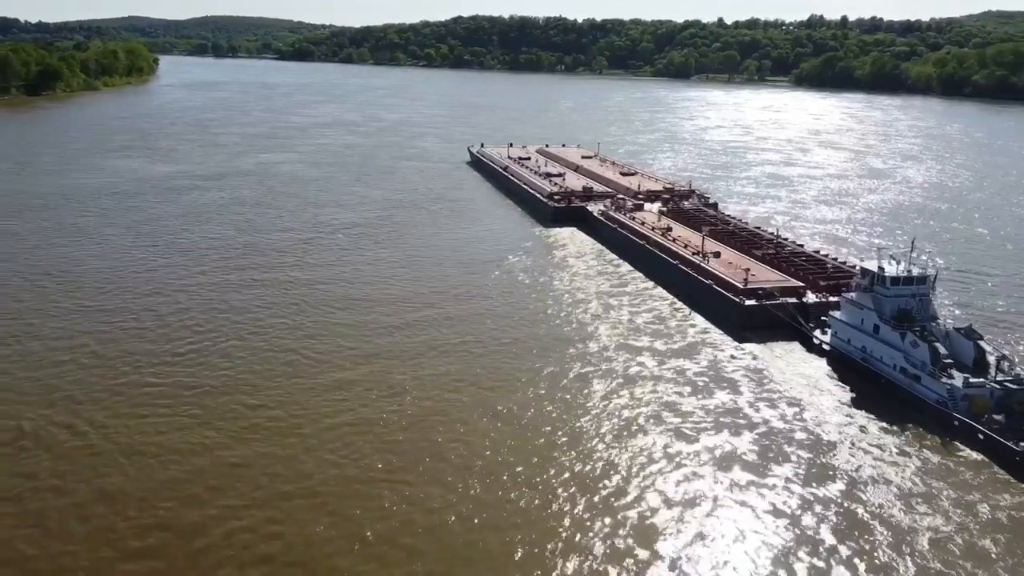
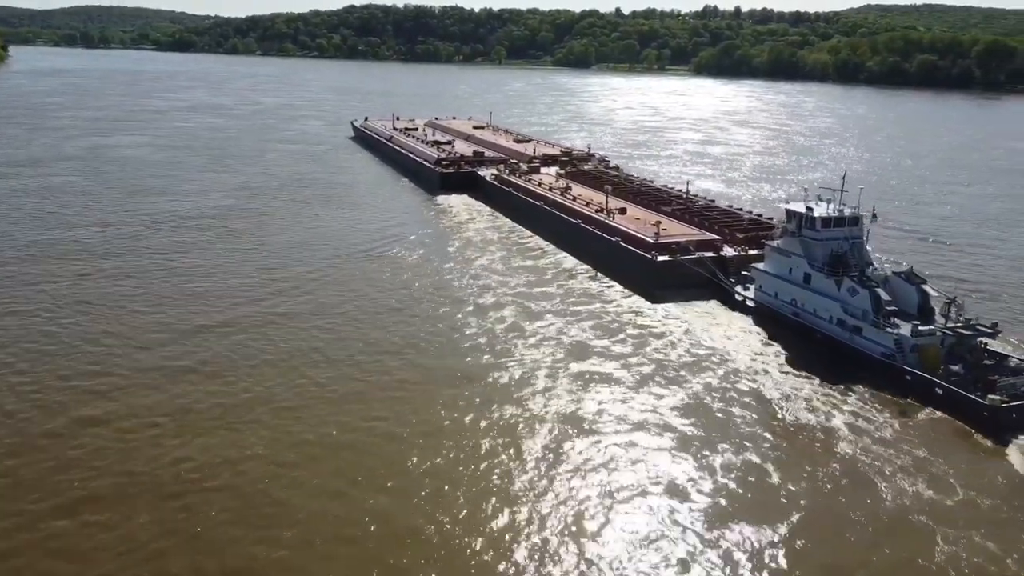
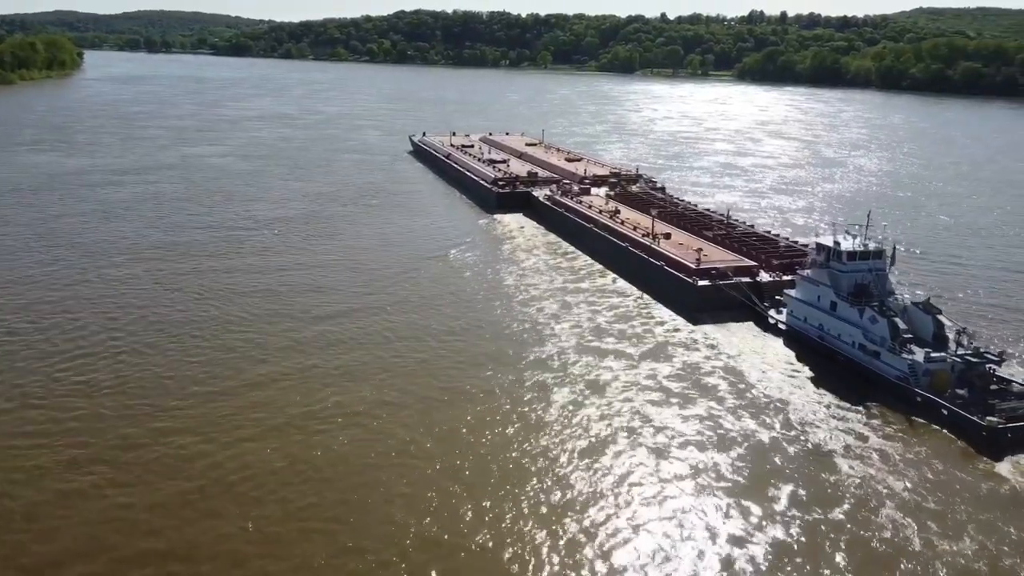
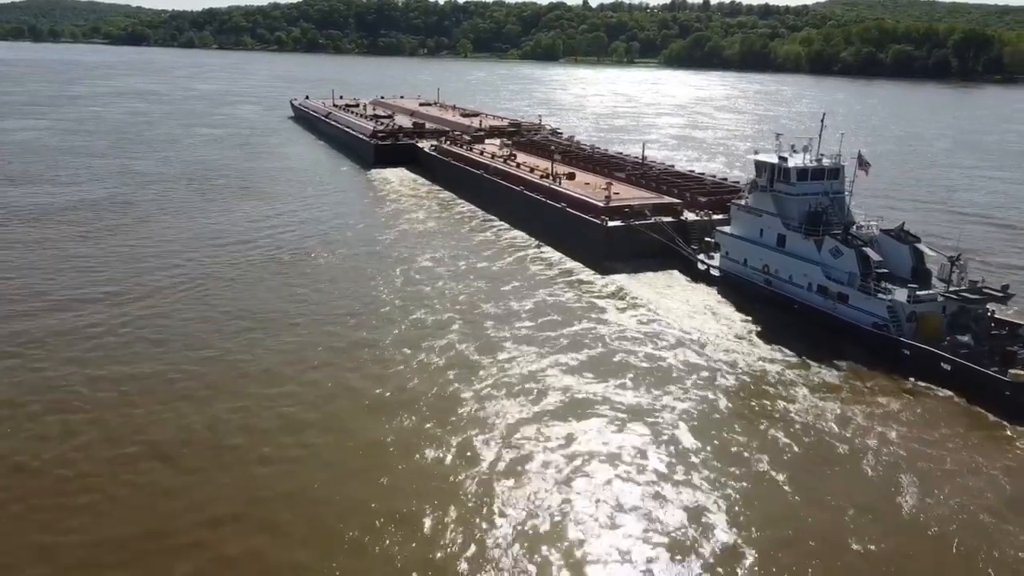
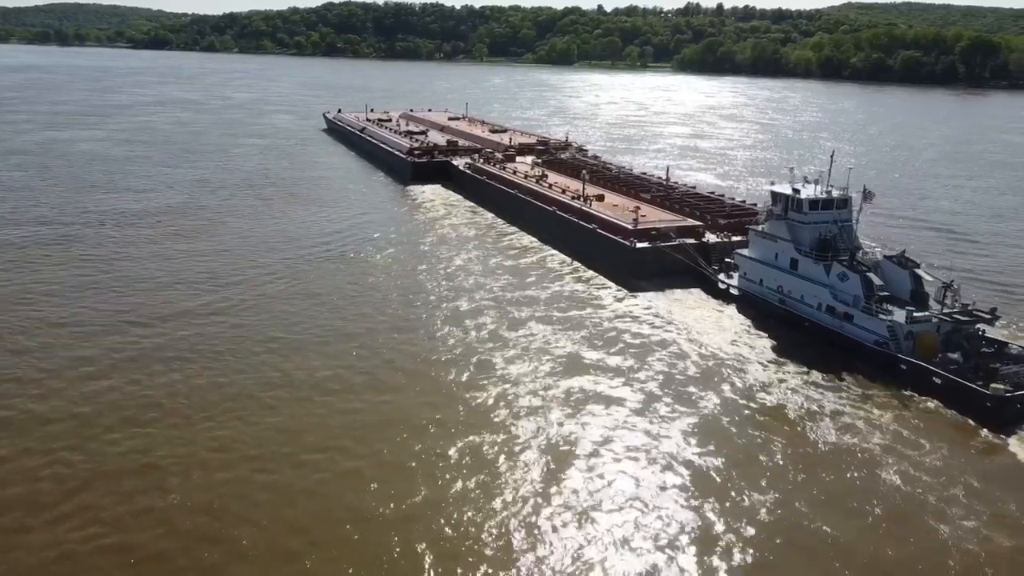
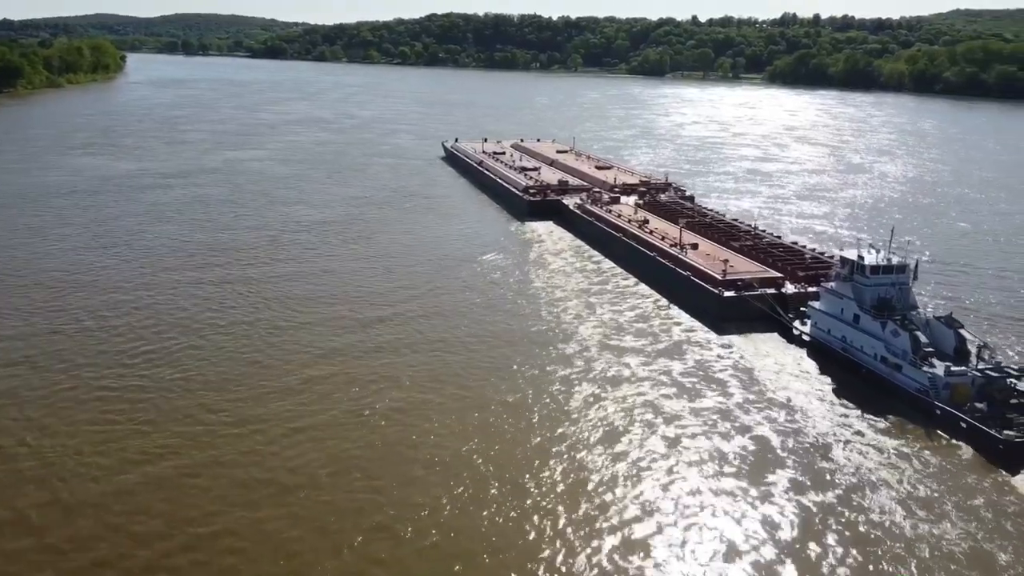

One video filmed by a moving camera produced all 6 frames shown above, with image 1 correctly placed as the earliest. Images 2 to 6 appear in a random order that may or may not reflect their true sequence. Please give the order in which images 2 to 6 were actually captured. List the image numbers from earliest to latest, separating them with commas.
6, 3, 2, 5, 4
